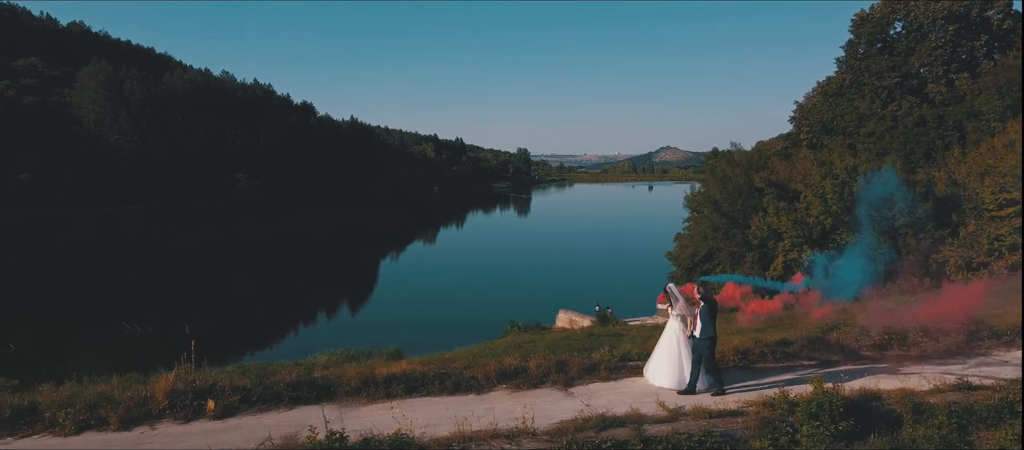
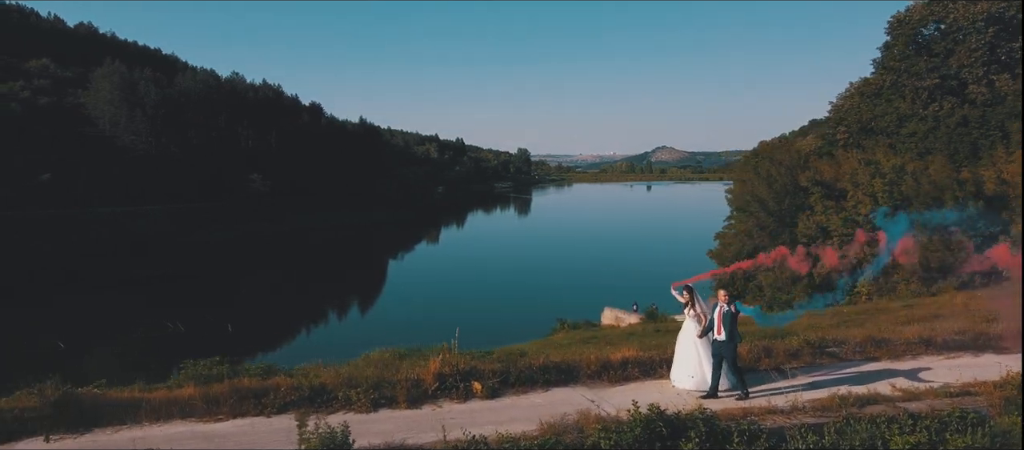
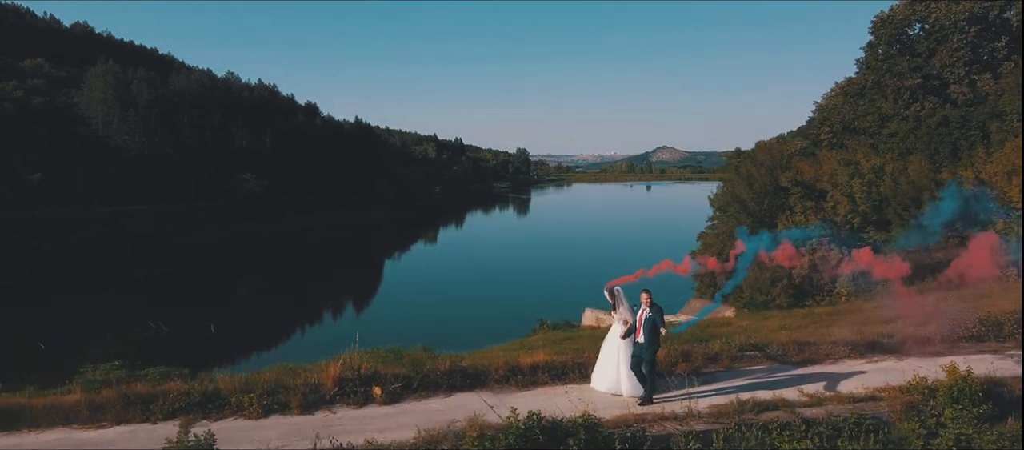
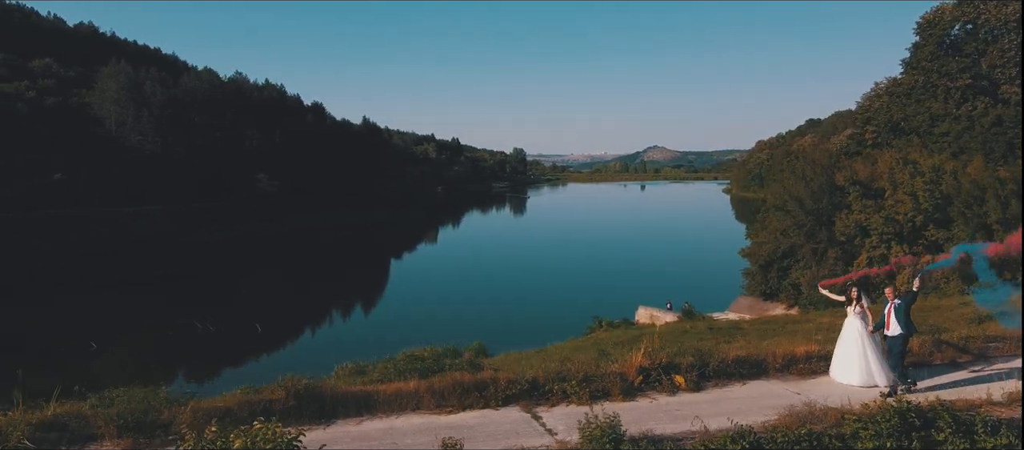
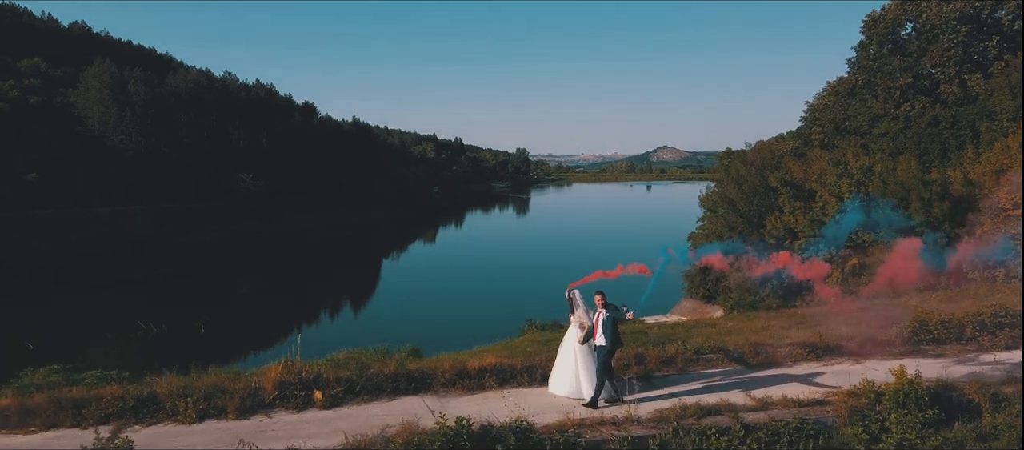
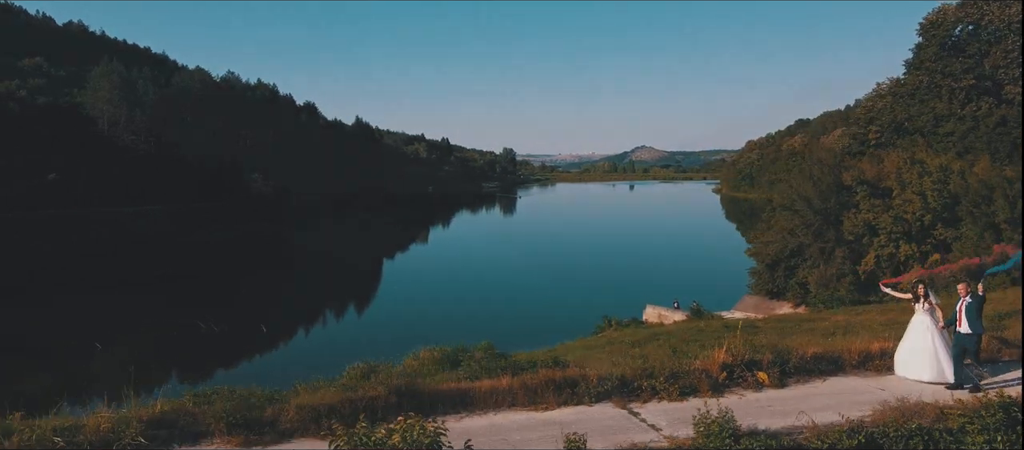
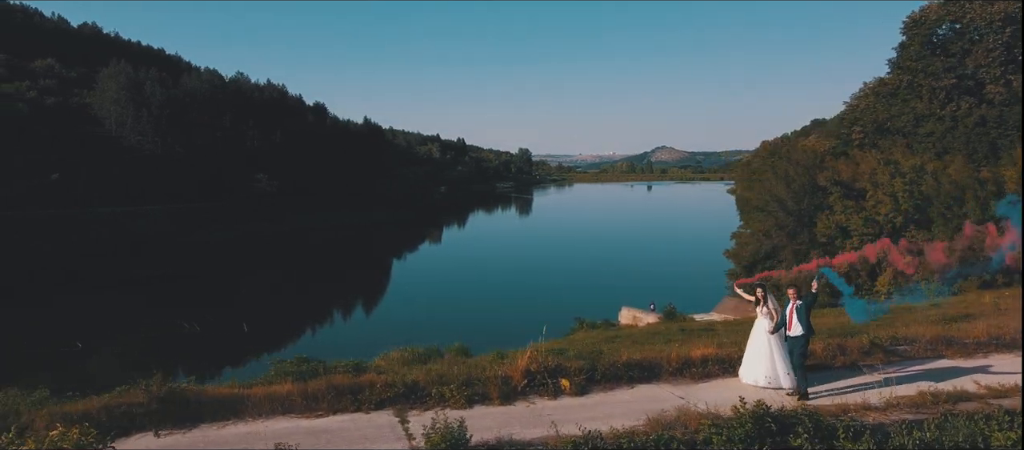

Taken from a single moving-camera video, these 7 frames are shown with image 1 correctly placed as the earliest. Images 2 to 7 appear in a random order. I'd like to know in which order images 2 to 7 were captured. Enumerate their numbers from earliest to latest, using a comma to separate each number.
5, 3, 2, 7, 4, 6
